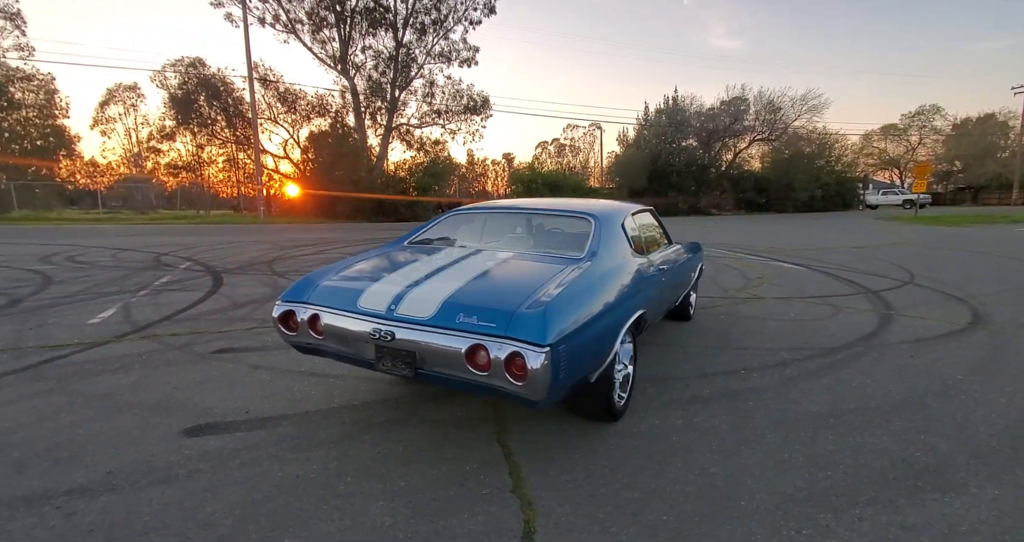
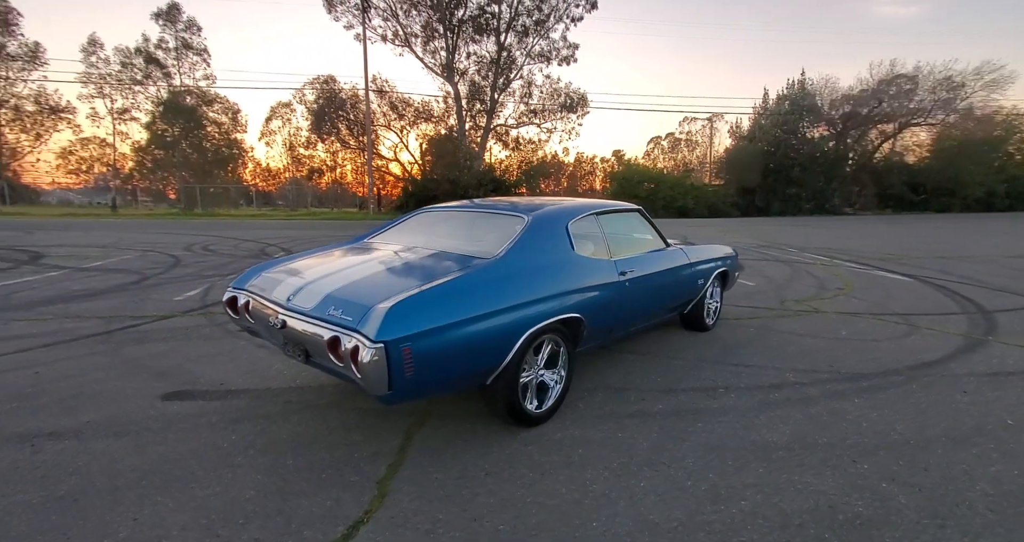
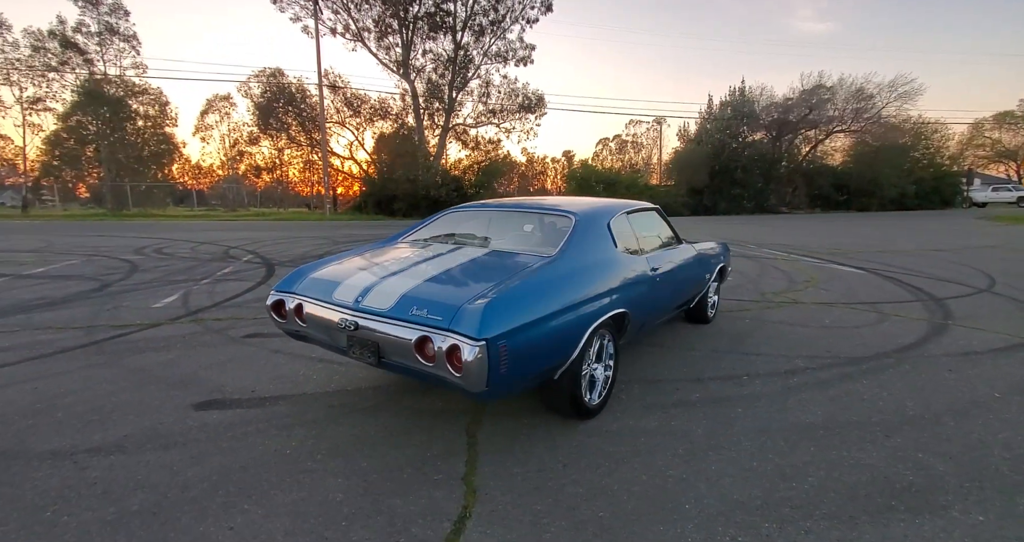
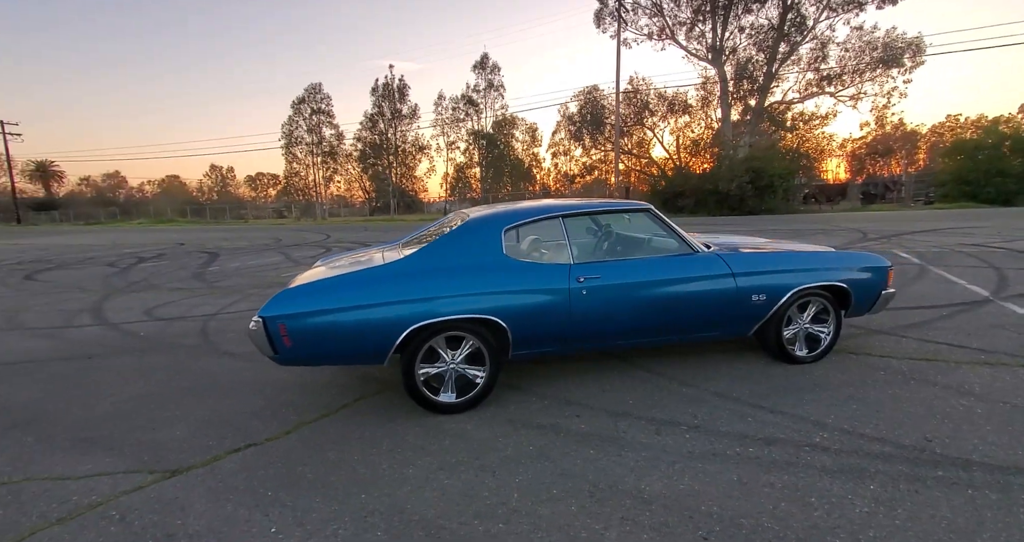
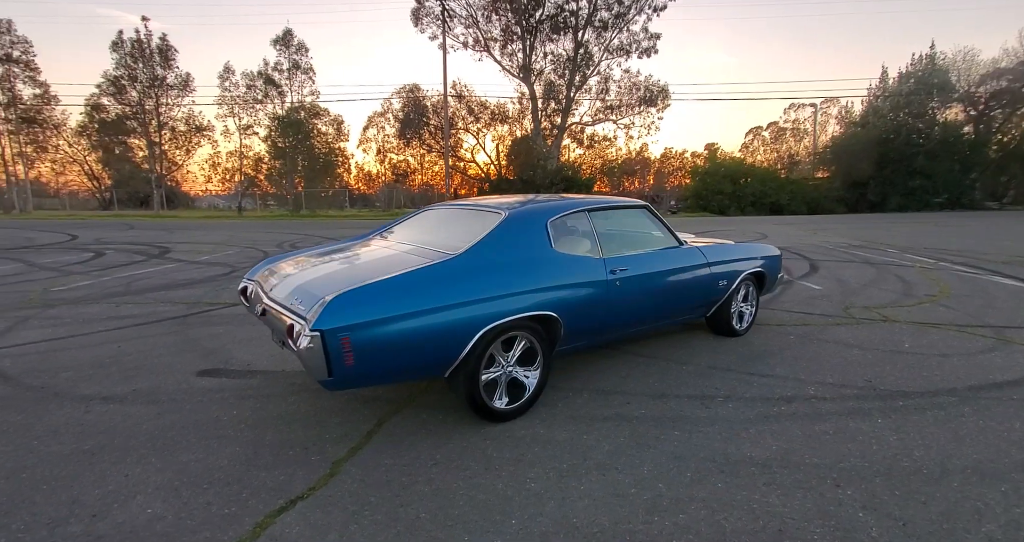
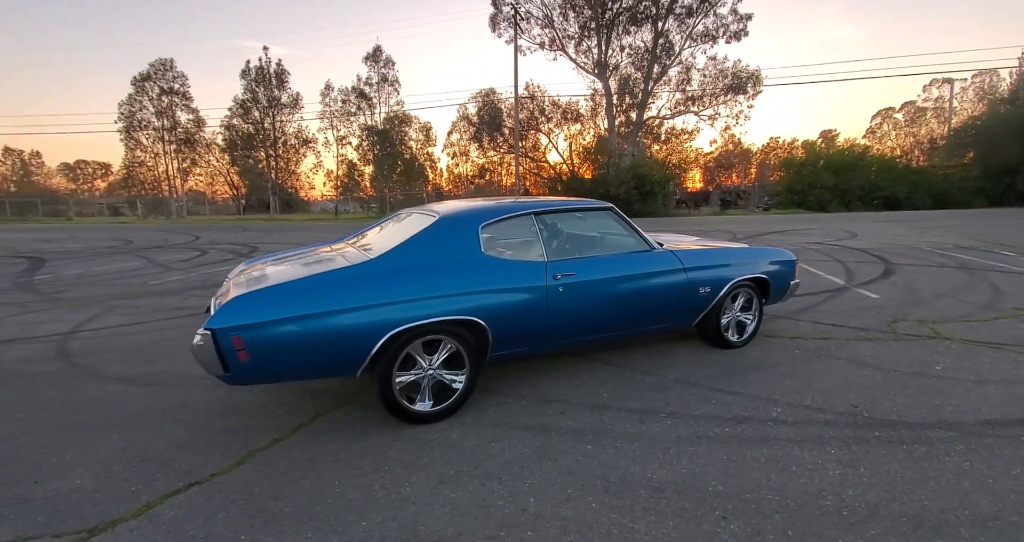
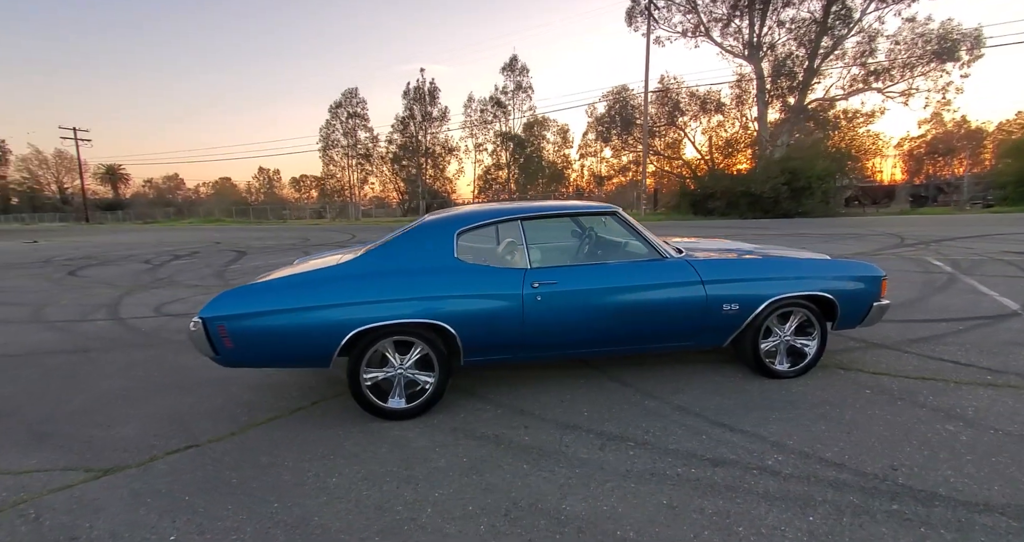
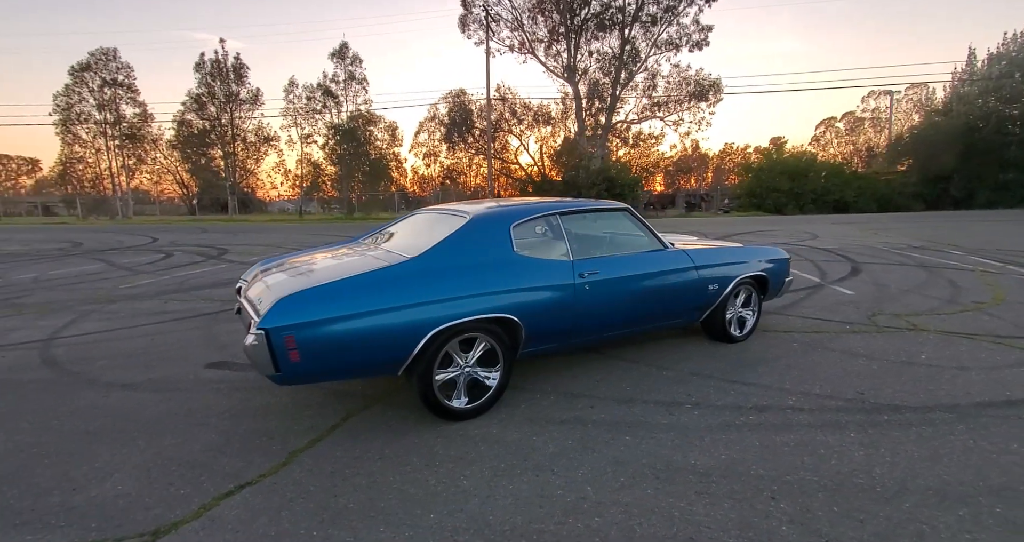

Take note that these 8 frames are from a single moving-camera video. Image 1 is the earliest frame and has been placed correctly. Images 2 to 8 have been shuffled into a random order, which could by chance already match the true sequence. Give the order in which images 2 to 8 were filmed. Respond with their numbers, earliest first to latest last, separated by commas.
3, 2, 5, 8, 6, 4, 7
